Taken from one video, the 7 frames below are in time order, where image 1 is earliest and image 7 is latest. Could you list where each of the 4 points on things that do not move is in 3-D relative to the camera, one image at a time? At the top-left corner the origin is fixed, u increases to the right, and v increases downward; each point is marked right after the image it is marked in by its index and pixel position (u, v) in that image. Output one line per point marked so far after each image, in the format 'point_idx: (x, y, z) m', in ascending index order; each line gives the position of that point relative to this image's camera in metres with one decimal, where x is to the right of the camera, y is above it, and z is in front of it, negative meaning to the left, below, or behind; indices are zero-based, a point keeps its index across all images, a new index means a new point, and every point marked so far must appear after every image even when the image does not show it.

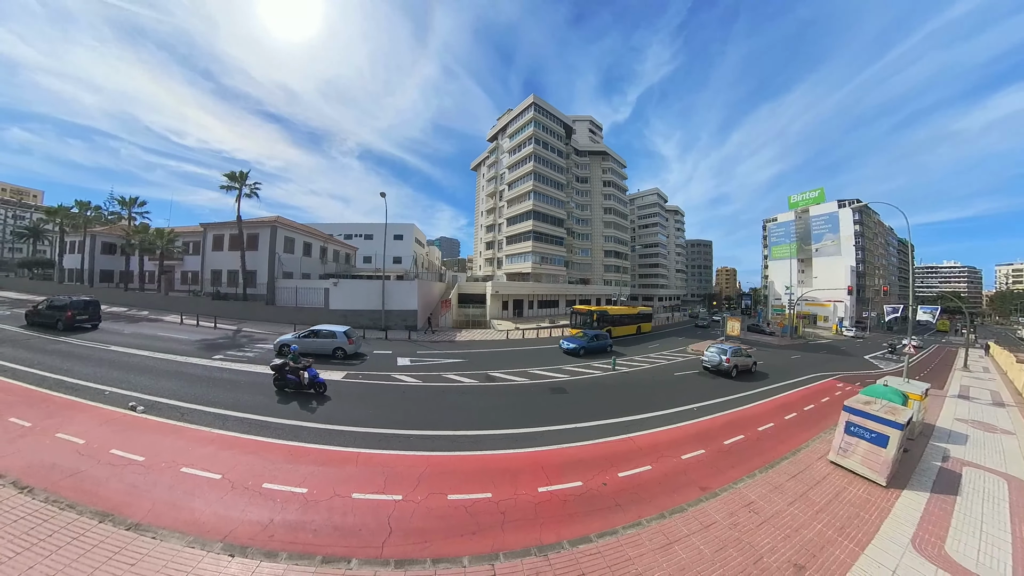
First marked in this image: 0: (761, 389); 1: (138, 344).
0: (+14.3, -5.2, +18.2) m
1: (-16.6, -2.9, +14.4) m
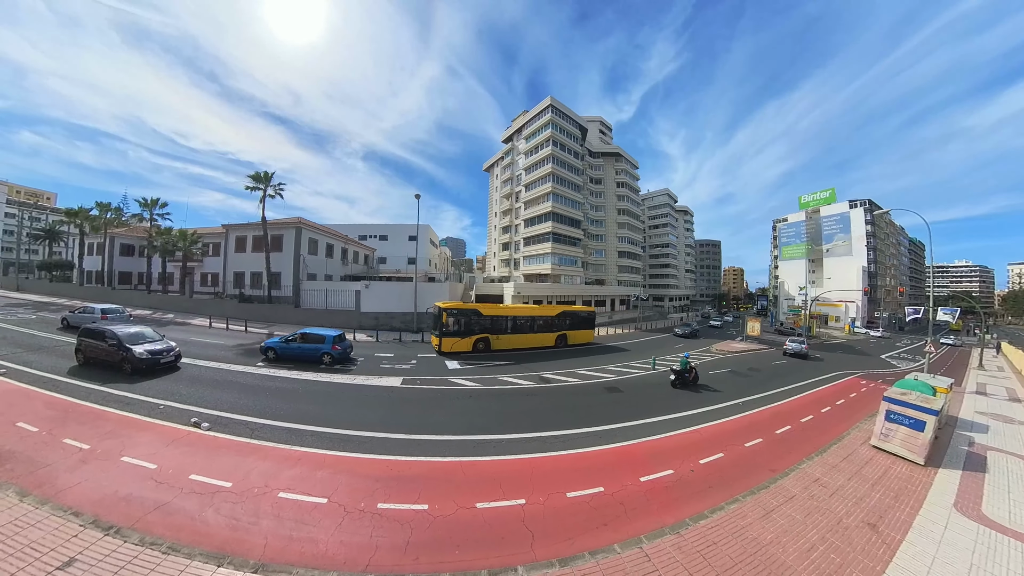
0: (+15.7, -5.3, +18.0) m
1: (-15.3, -3.0, +14.5) m
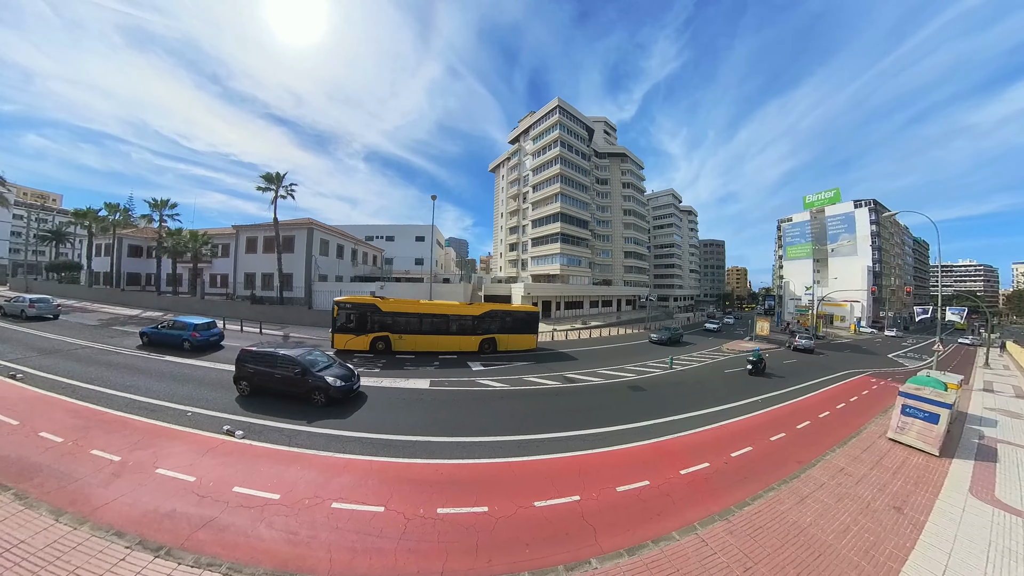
0: (+16.4, -5.3, +18.0) m
1: (-14.6, -3.1, +14.6) m
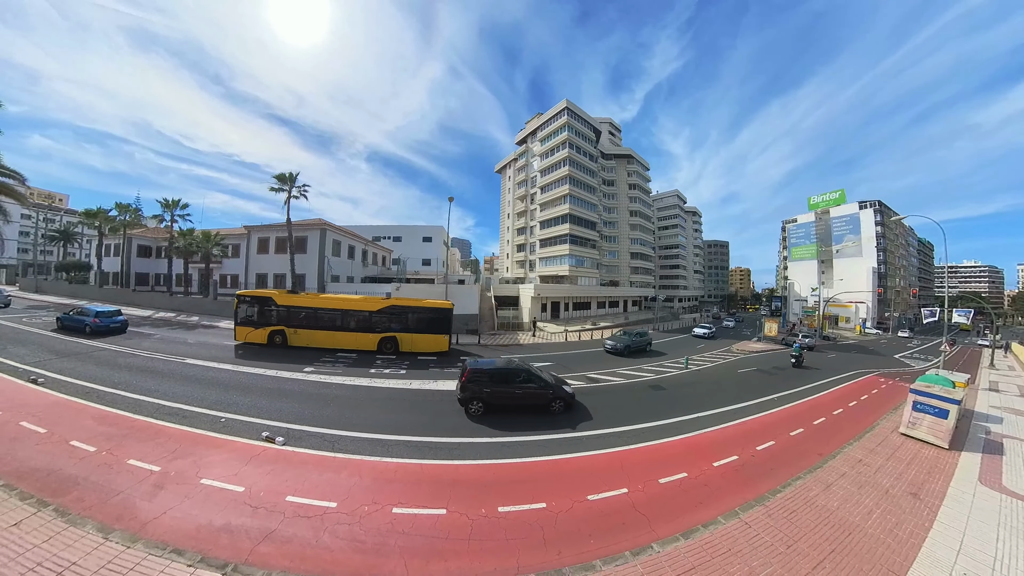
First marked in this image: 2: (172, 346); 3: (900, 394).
0: (+17.1, -5.3, +18.0) m
1: (-14.0, -3.1, +14.8) m
2: (-17.3, -3.1, +16.5) m
3: (+19.8, -5.5, +16.4) m
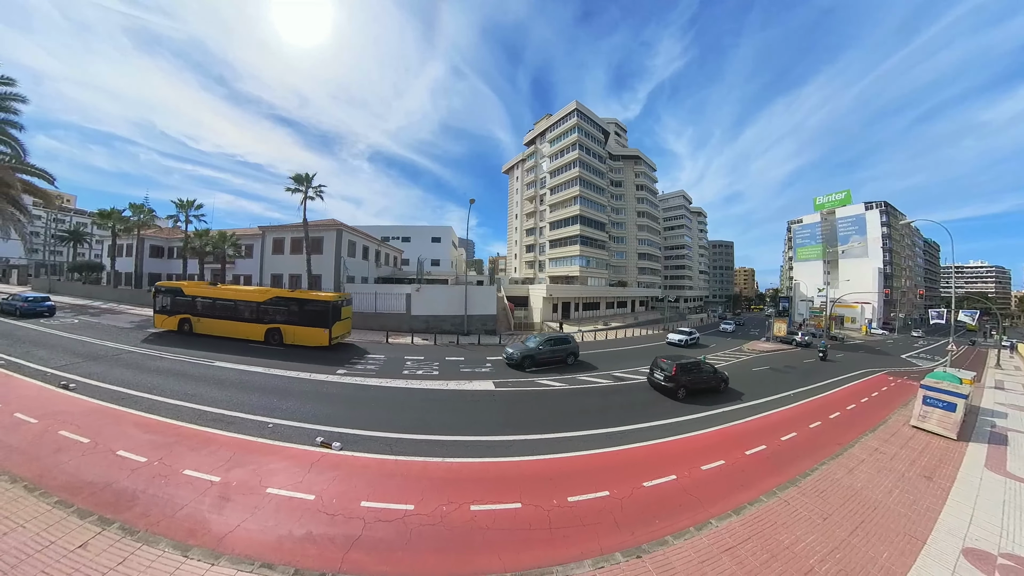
0: (+17.9, -5.4, +18.1) m
1: (-13.2, -3.2, +15.1) m
2: (-16.5, -3.1, +16.9) m
3: (+20.6, -5.6, +16.6) m
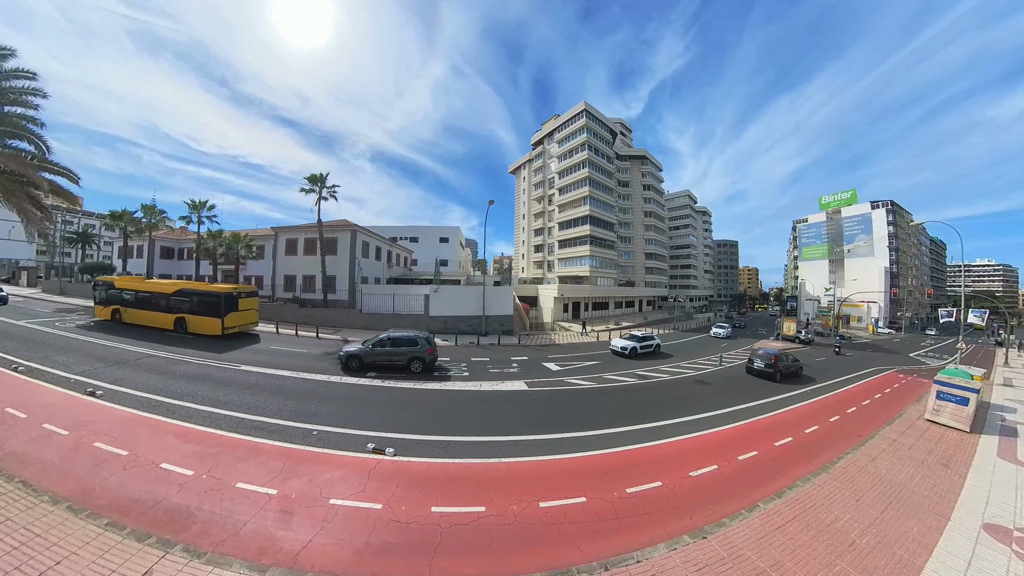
0: (+18.7, -5.4, +18.2) m
1: (-12.4, -3.2, +15.4) m
2: (-15.7, -3.2, +17.1) m
3: (+21.4, -5.5, +16.6) m
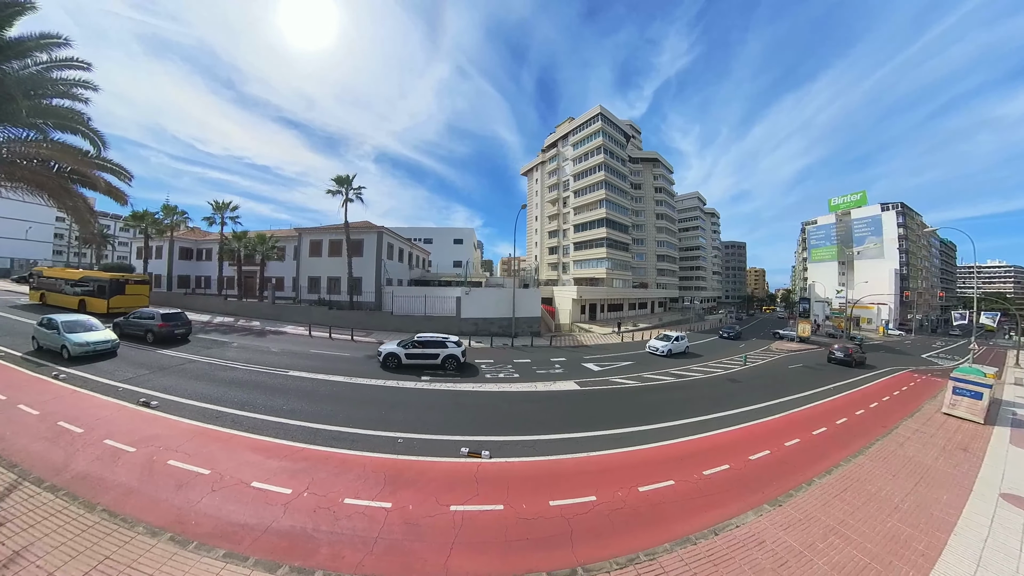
0: (+20.0, -5.5, +18.4) m
1: (-11.1, -3.3, +16.0) m
2: (-14.4, -3.2, +17.7) m
3: (+22.7, -5.7, +16.8) m
